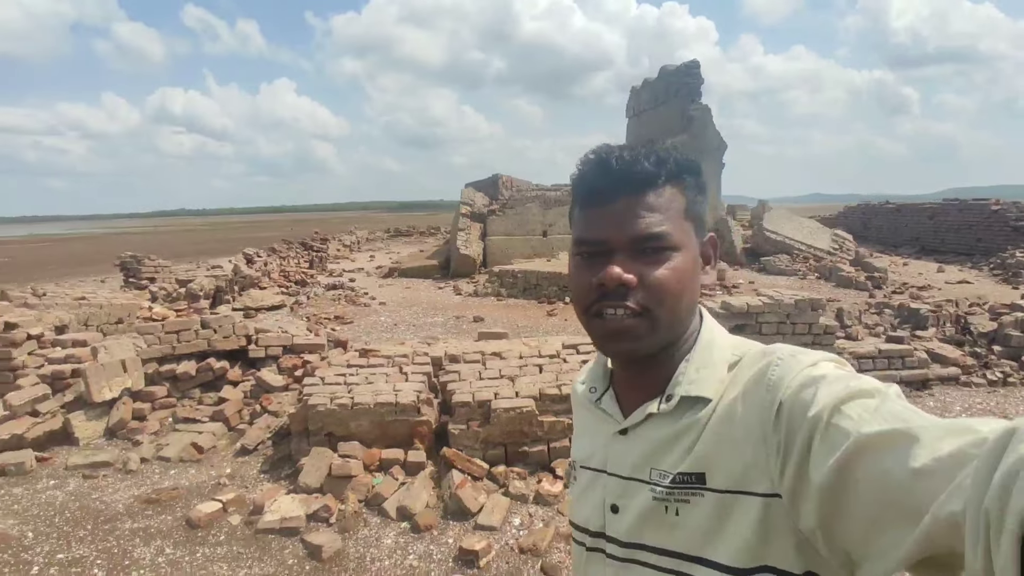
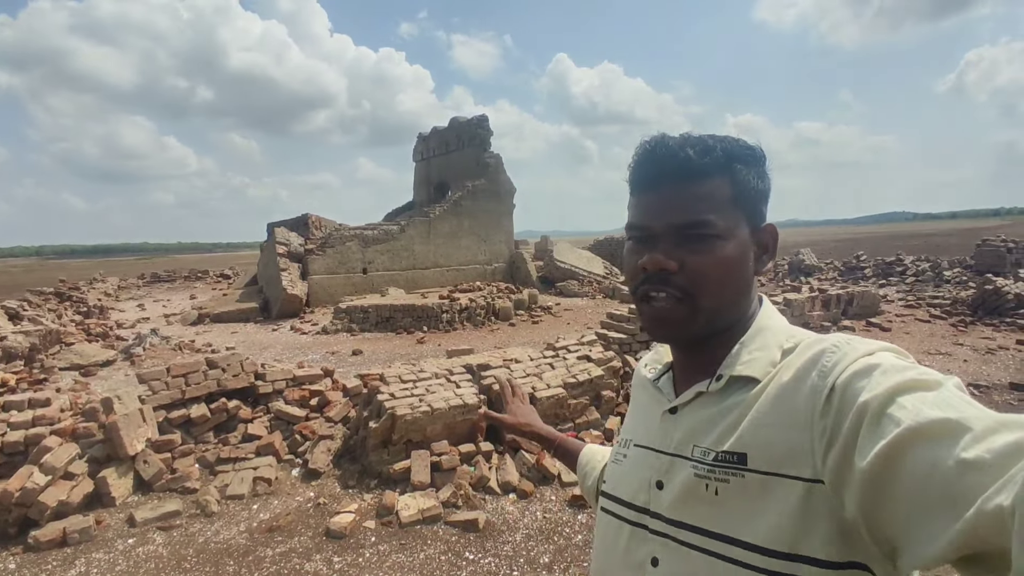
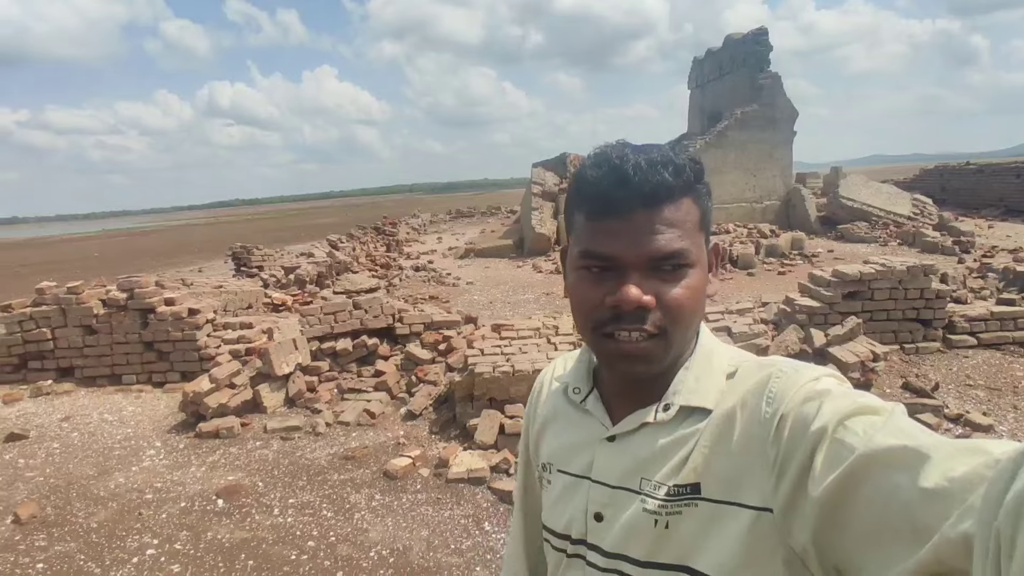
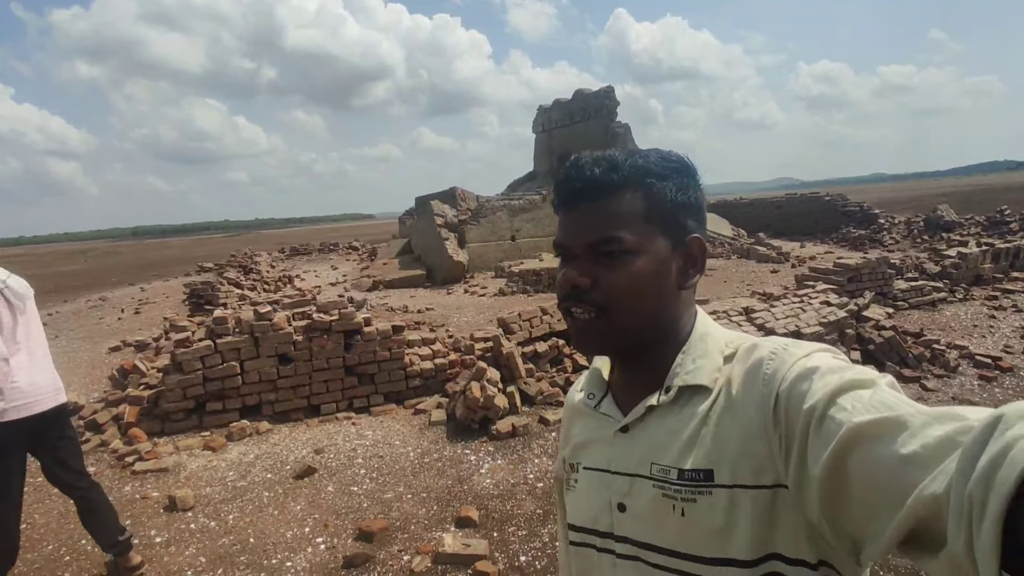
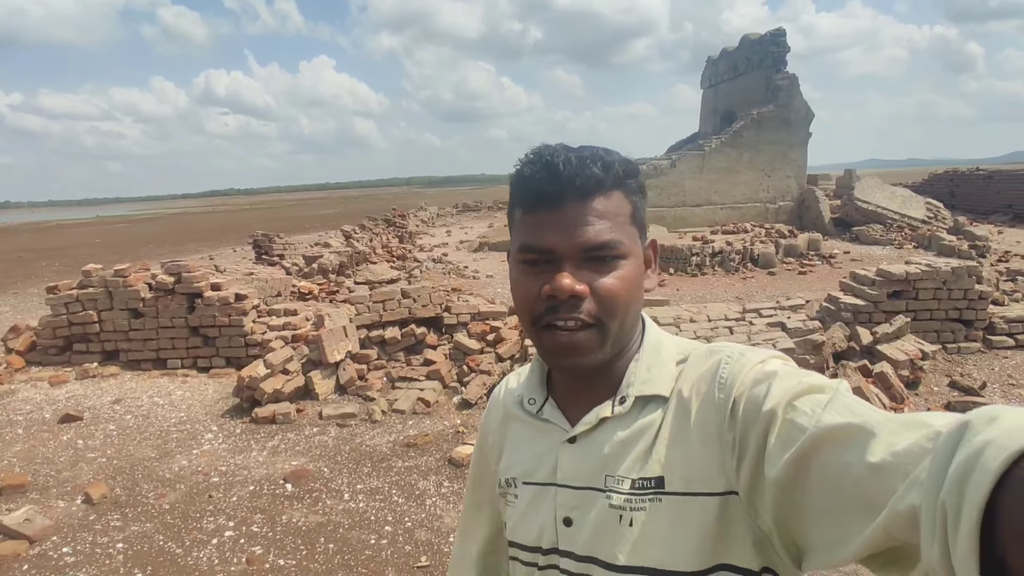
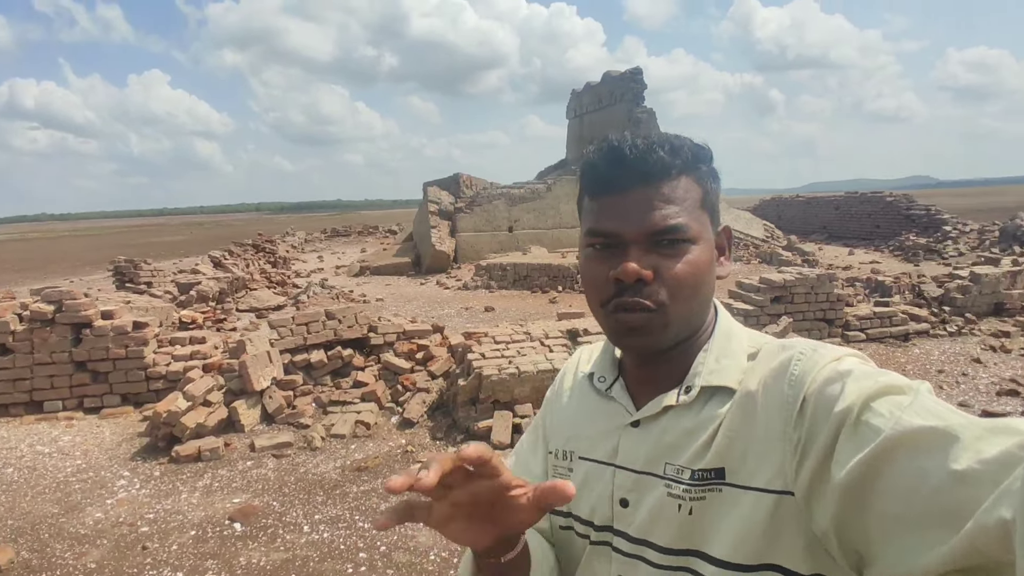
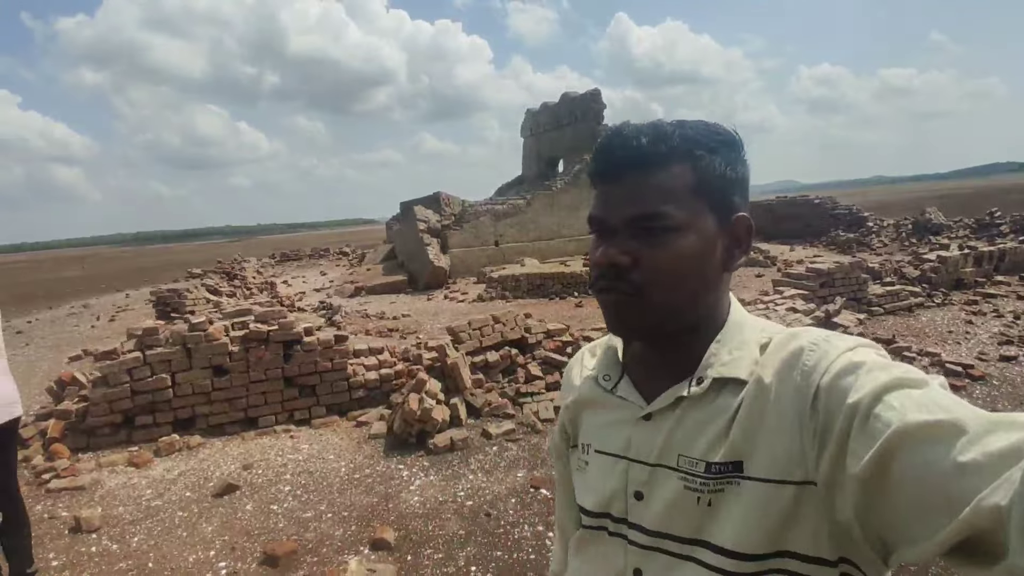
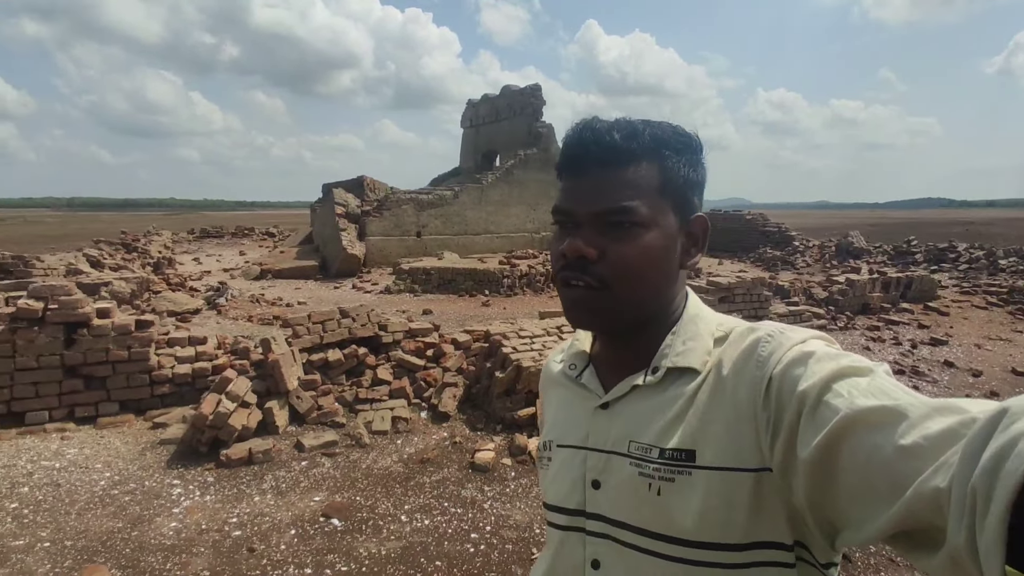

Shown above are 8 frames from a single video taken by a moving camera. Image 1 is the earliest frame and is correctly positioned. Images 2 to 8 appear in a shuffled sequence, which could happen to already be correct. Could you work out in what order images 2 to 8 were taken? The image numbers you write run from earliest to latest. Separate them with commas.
3, 5, 6, 2, 8, 7, 4
